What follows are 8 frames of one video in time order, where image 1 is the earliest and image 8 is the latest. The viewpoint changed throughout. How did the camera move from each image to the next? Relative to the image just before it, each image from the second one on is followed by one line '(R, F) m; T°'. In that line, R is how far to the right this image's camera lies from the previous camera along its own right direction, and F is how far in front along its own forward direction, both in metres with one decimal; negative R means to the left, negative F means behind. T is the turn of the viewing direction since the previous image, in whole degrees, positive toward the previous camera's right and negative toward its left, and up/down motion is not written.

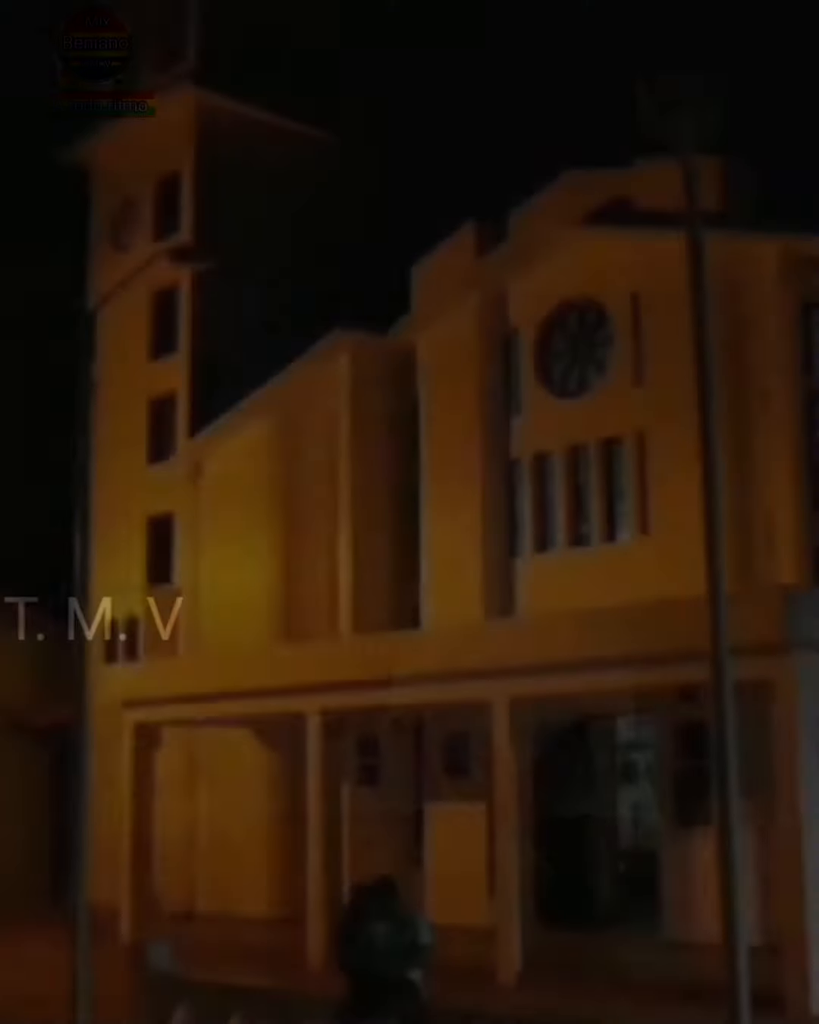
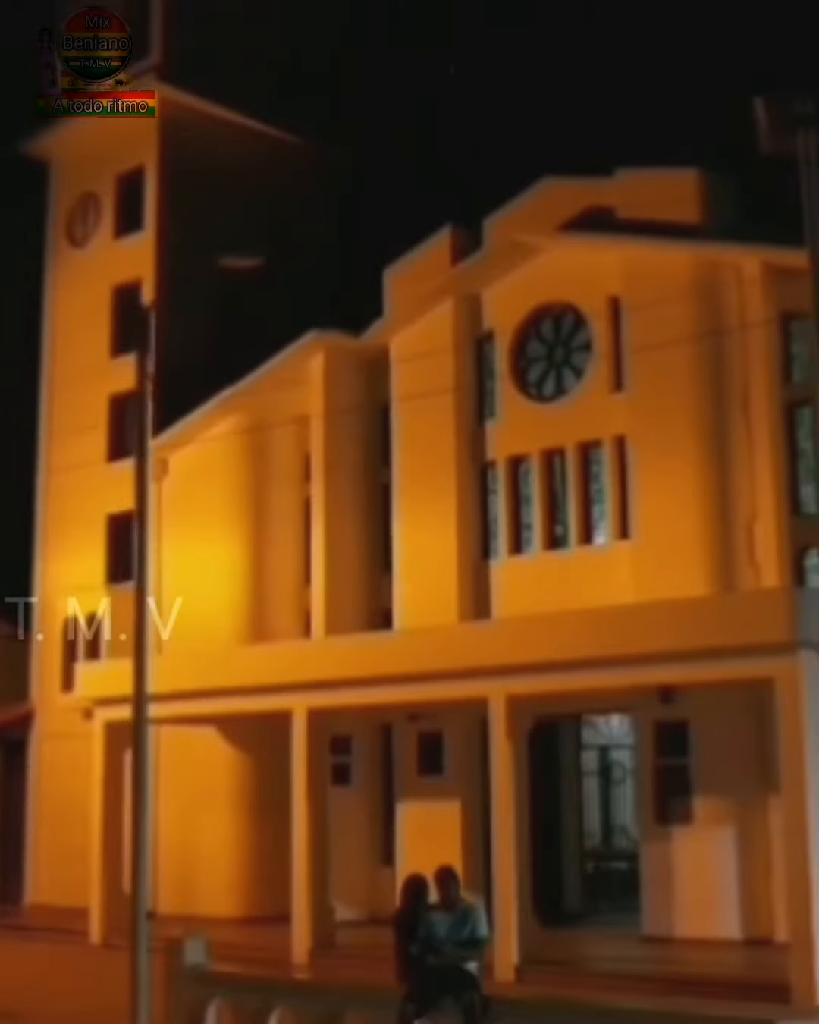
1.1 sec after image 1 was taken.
(-1.3, -0.1) m; +4°
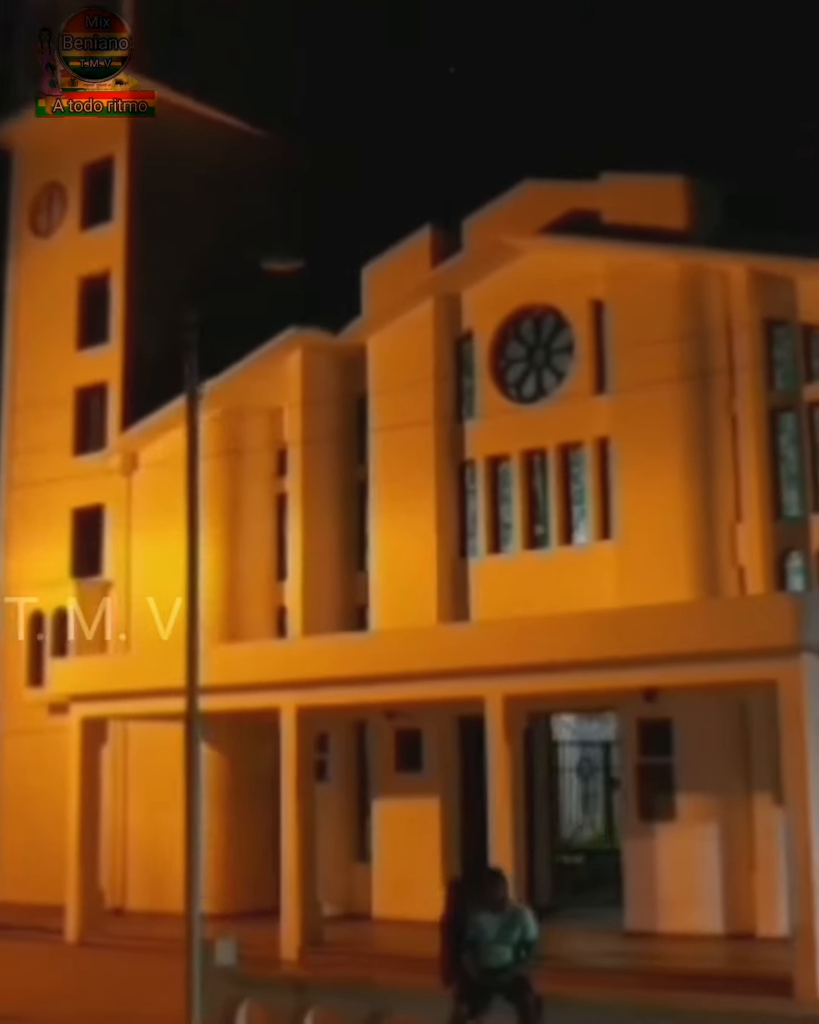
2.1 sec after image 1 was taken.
(-1.1, -0.1) m; +4°
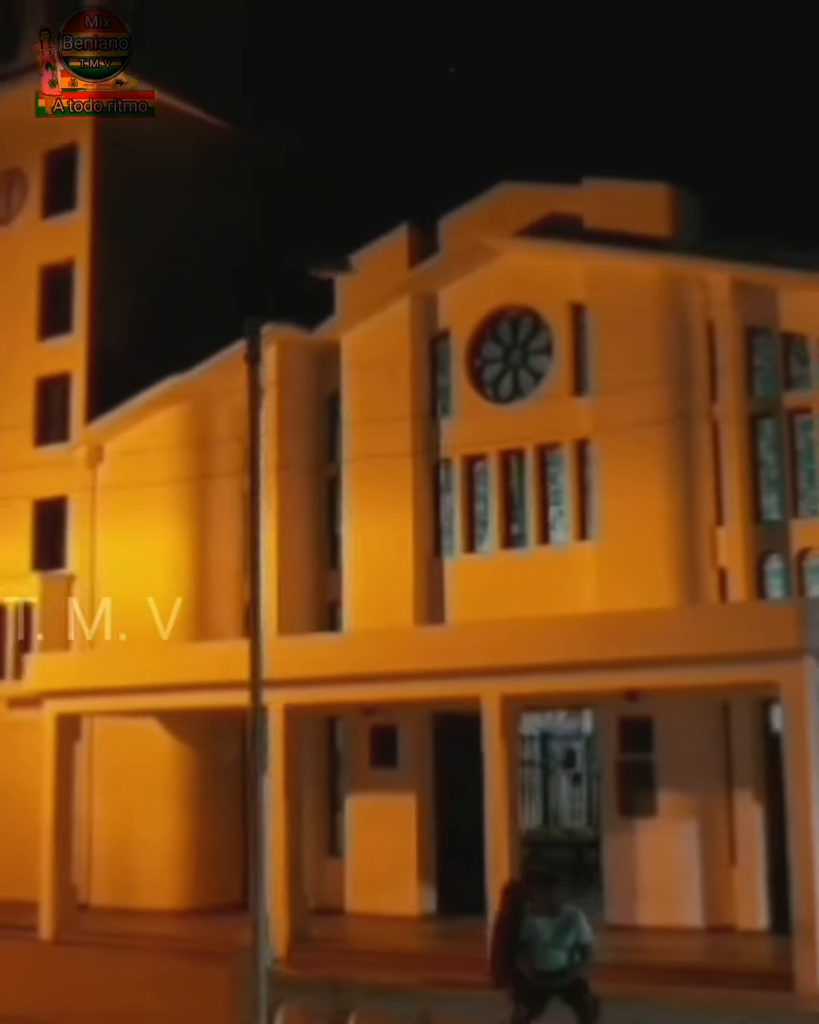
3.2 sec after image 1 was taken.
(-1.3, -0.1) m; +4°
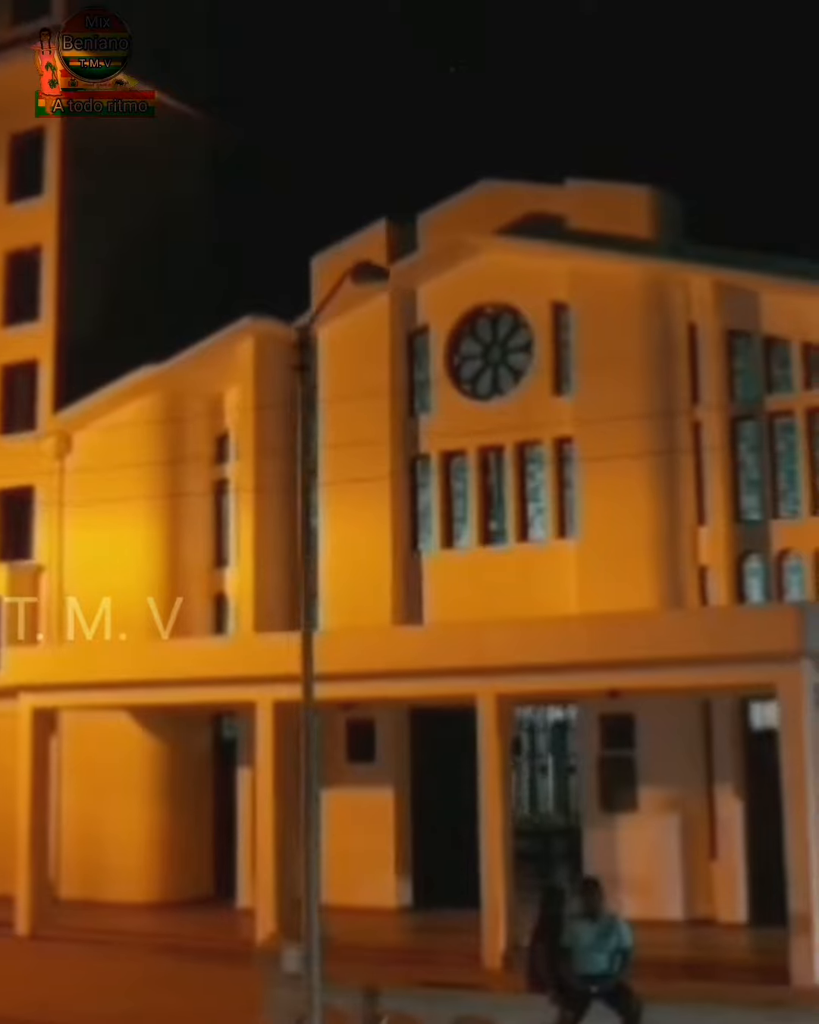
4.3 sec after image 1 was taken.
(-1.1, 0.0) m; +4°
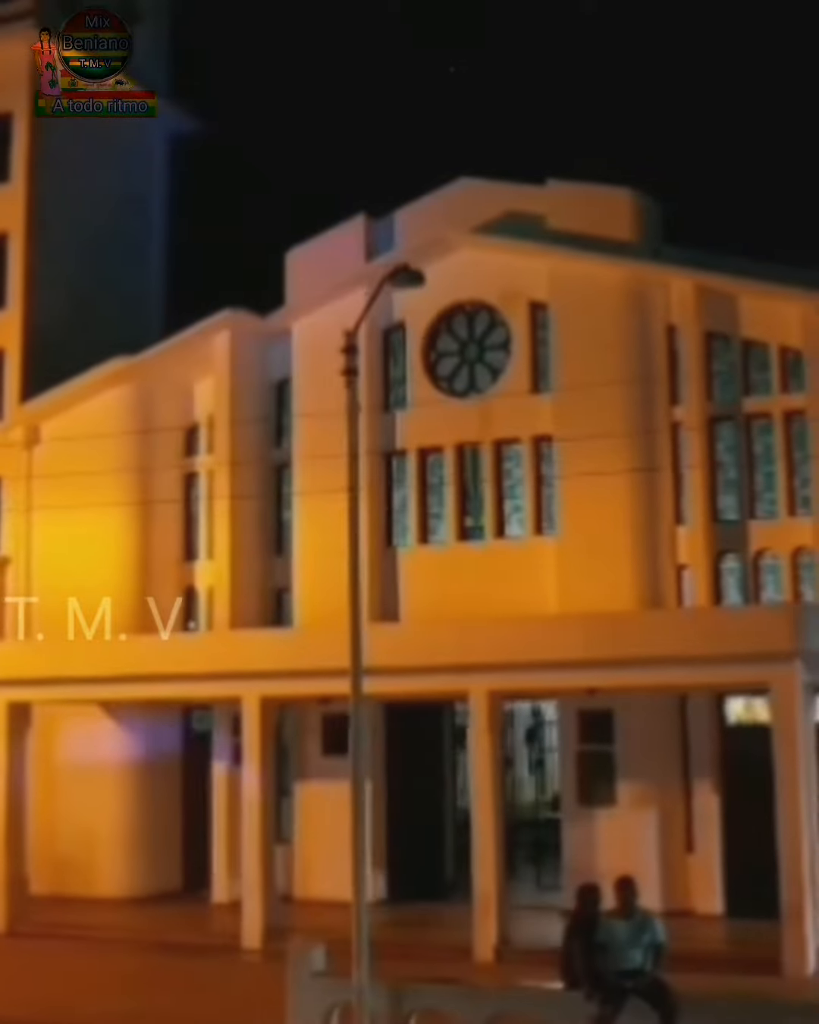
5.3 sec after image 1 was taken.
(-1.1, -0.1) m; +4°
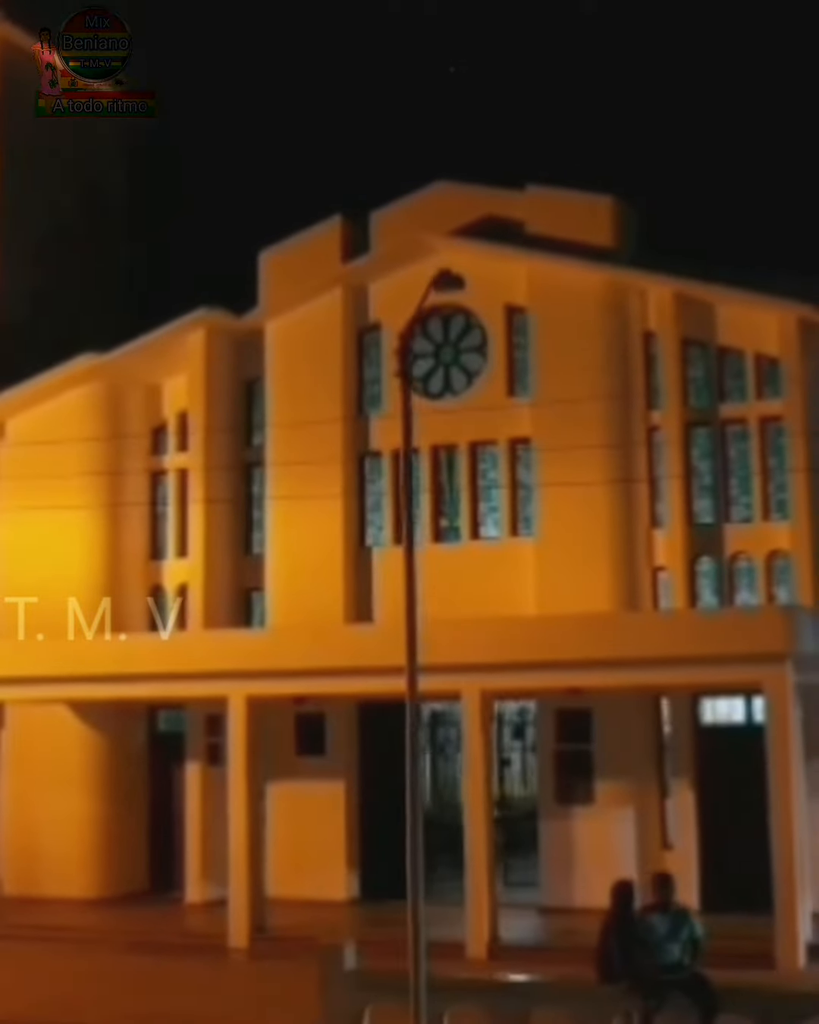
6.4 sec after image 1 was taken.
(-1.2, -0.1) m; +4°
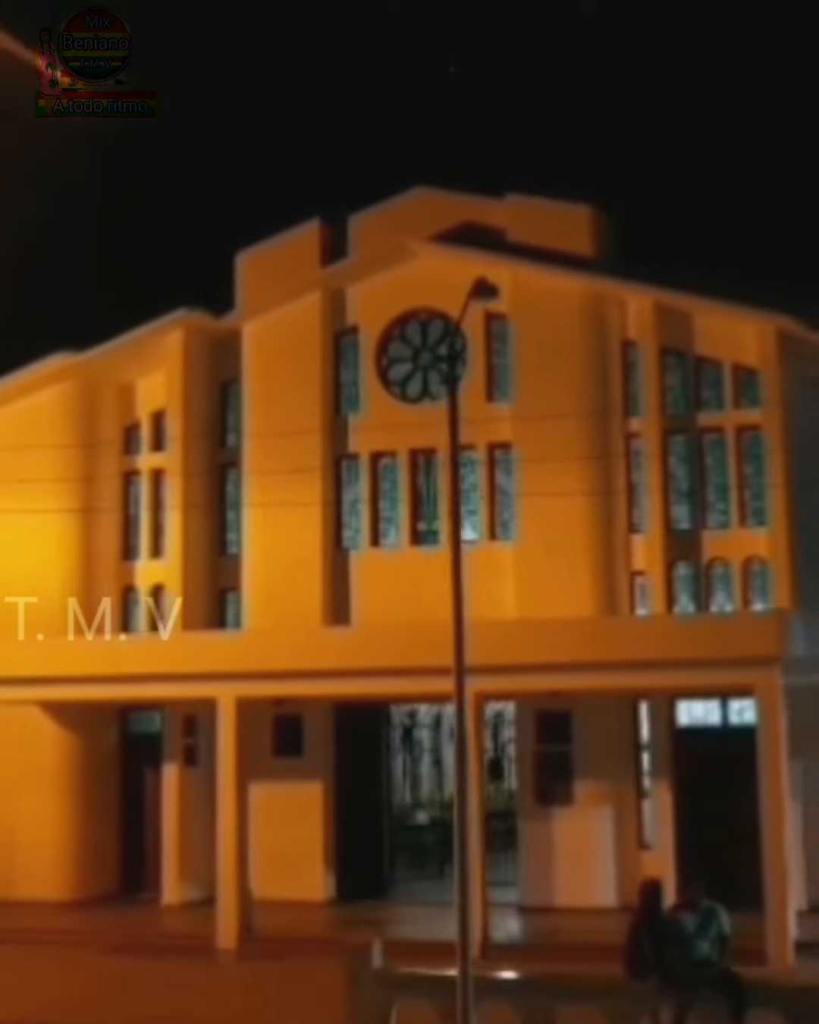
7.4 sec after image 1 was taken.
(-1.1, -0.1) m; +4°
